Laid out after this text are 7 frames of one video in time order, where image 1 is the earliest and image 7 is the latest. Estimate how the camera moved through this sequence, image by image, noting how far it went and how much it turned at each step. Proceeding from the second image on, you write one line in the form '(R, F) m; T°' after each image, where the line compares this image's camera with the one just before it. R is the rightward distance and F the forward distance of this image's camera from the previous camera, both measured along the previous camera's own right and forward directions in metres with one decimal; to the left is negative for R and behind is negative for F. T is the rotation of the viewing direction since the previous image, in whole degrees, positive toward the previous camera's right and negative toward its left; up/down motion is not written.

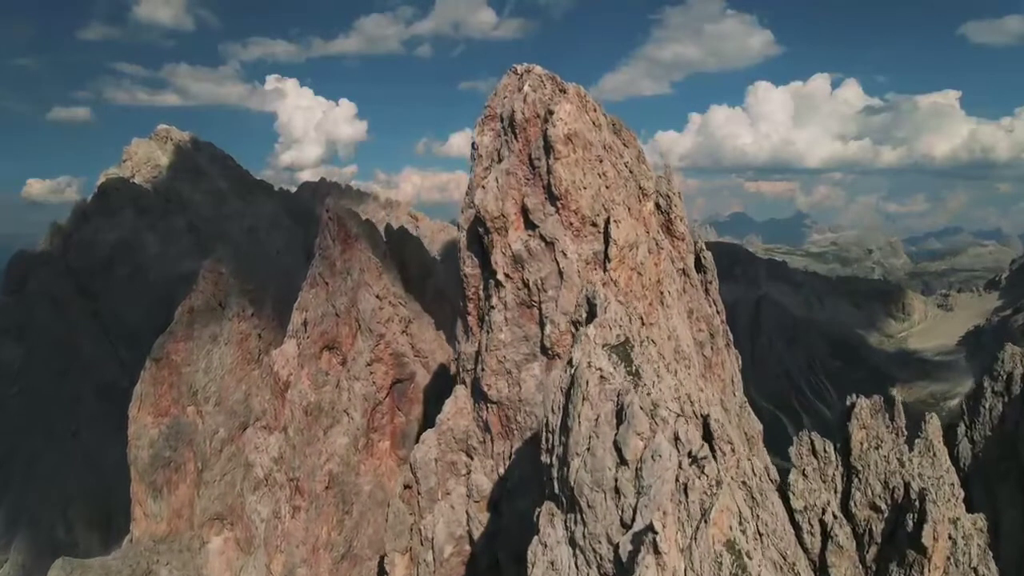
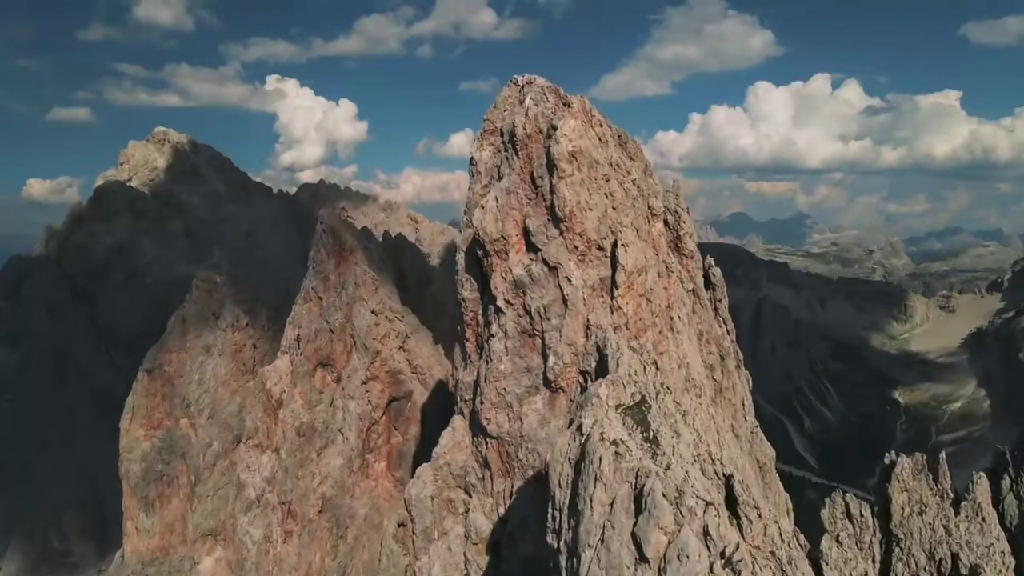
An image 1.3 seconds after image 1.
(0.0, +1.4) m; 0°
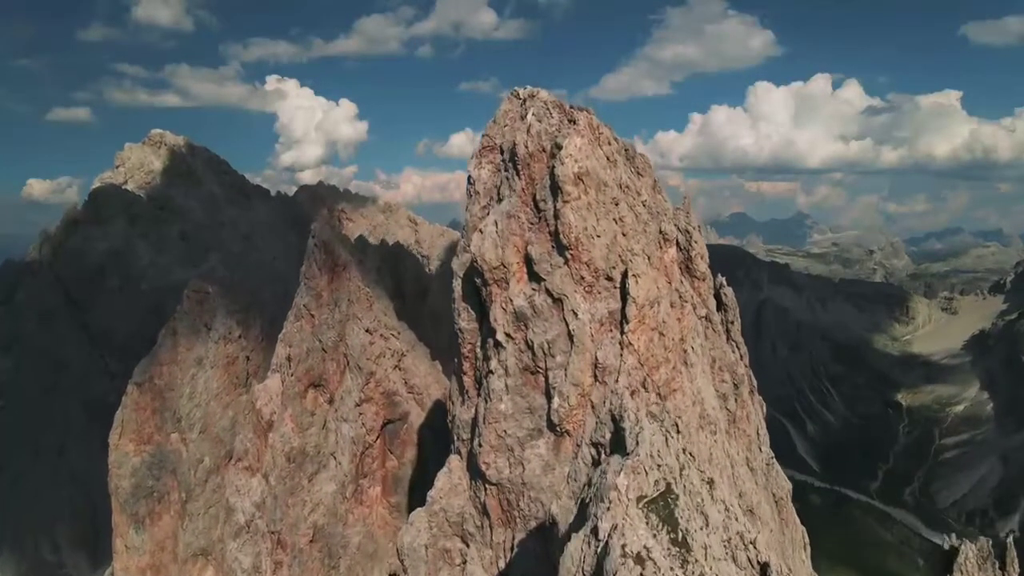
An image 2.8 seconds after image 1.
(0.0, +1.7) m; 0°
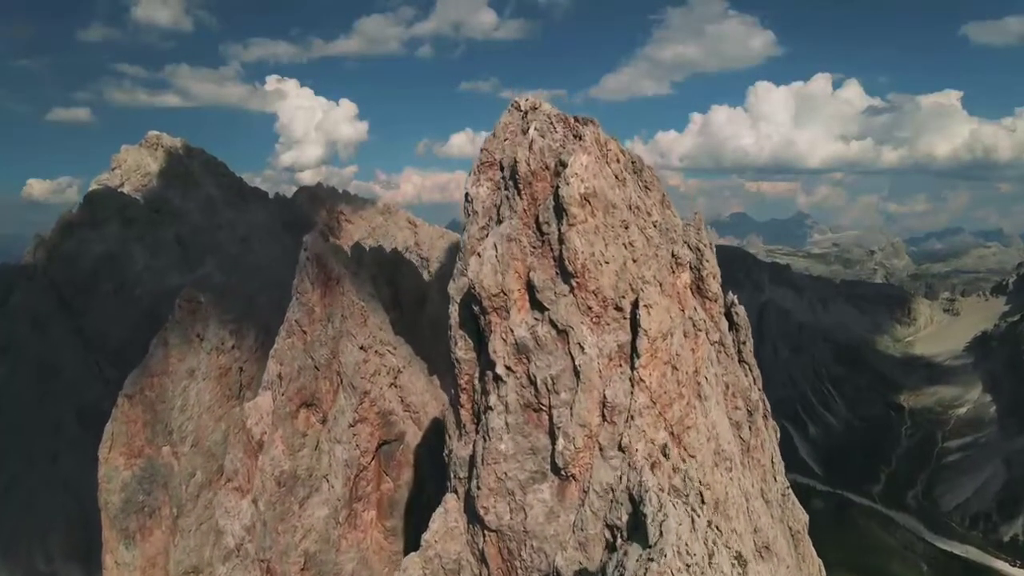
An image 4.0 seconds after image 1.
(0.0, +1.6) m; 0°
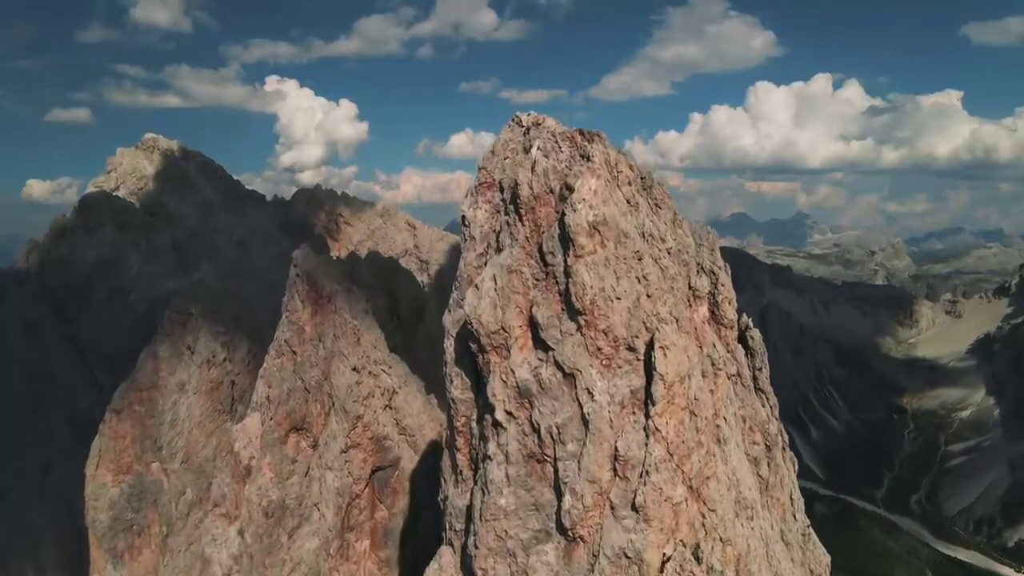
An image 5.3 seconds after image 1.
(0.0, +1.8) m; 0°
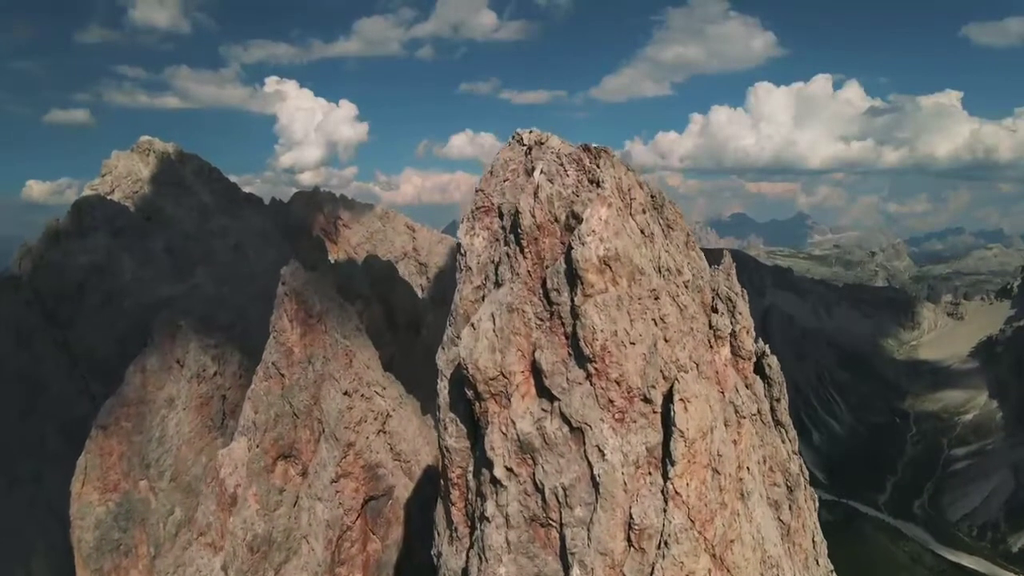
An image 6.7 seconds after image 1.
(0.0, +1.9) m; 0°
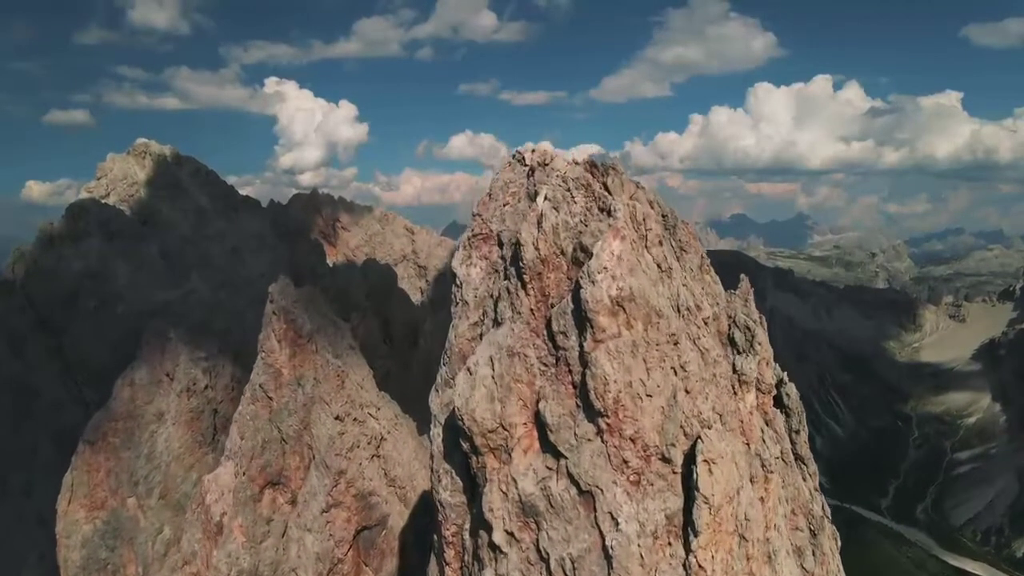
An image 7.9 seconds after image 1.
(0.0, +1.7) m; 0°
